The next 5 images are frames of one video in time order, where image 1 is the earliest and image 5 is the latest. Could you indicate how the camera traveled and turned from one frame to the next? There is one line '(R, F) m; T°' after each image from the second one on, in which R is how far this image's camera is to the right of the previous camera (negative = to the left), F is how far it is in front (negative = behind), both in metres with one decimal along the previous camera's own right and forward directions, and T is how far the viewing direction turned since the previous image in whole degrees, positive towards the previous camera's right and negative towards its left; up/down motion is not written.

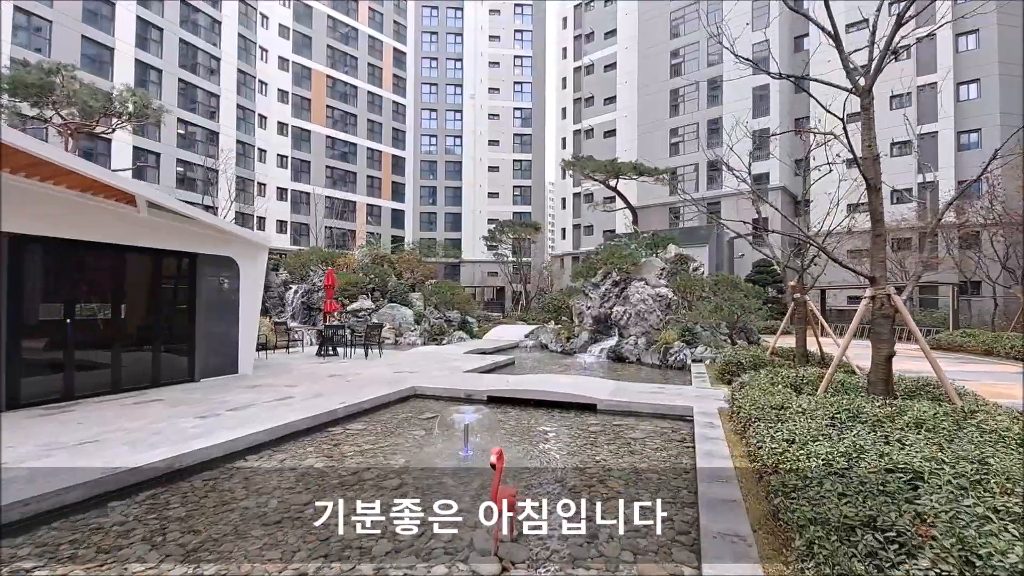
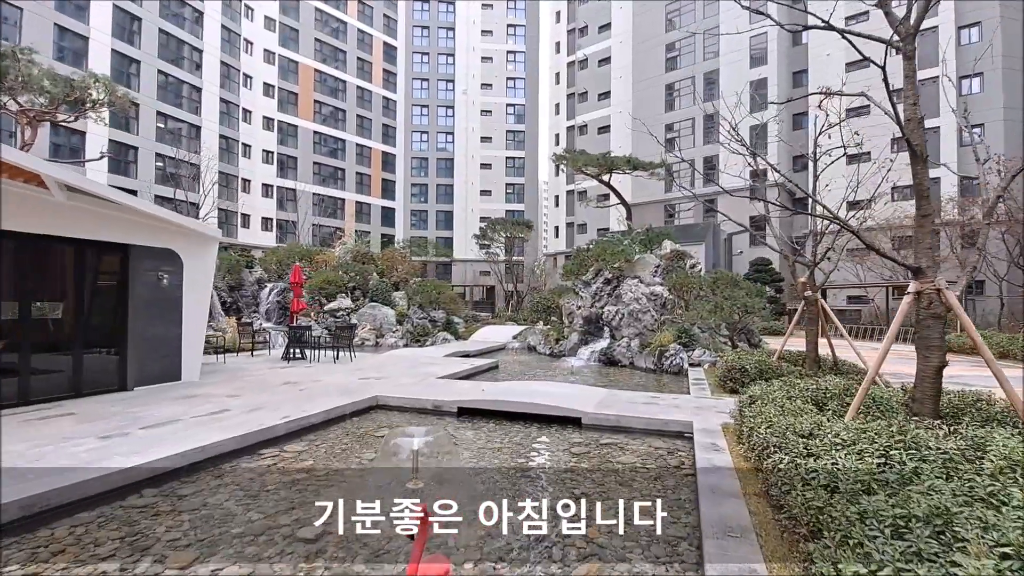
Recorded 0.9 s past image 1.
(+0.3, +0.9) m; 0°
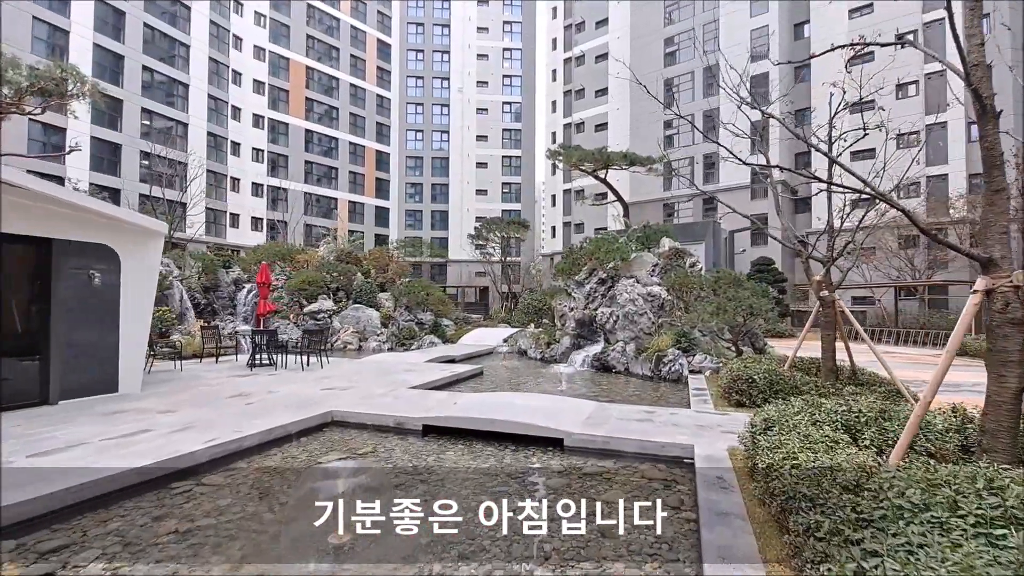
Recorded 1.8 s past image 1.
(+0.3, +0.8) m; 0°
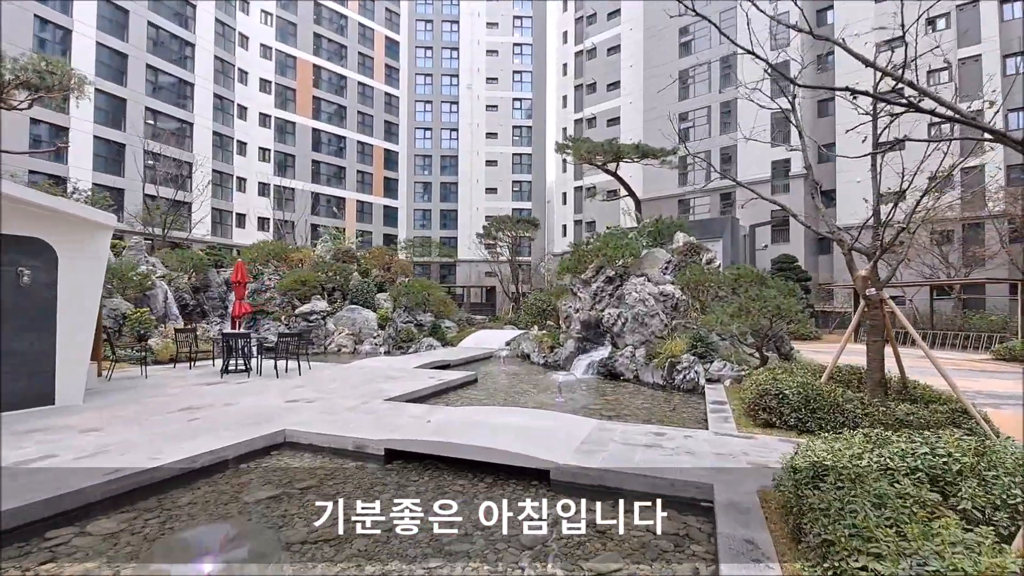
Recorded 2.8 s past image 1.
(+0.3, +0.9) m; -2°
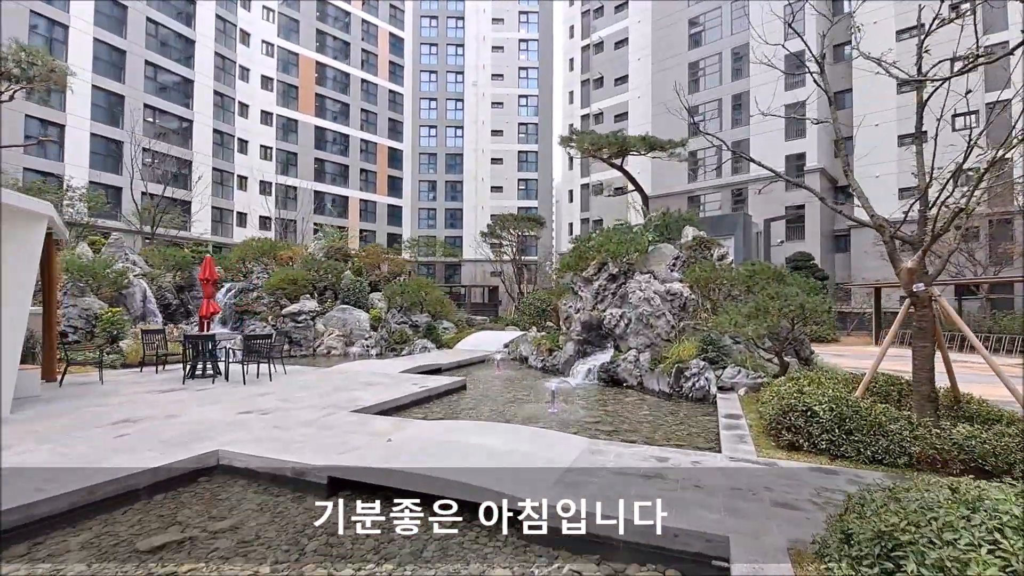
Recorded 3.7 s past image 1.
(+0.3, +0.8) m; -1°
